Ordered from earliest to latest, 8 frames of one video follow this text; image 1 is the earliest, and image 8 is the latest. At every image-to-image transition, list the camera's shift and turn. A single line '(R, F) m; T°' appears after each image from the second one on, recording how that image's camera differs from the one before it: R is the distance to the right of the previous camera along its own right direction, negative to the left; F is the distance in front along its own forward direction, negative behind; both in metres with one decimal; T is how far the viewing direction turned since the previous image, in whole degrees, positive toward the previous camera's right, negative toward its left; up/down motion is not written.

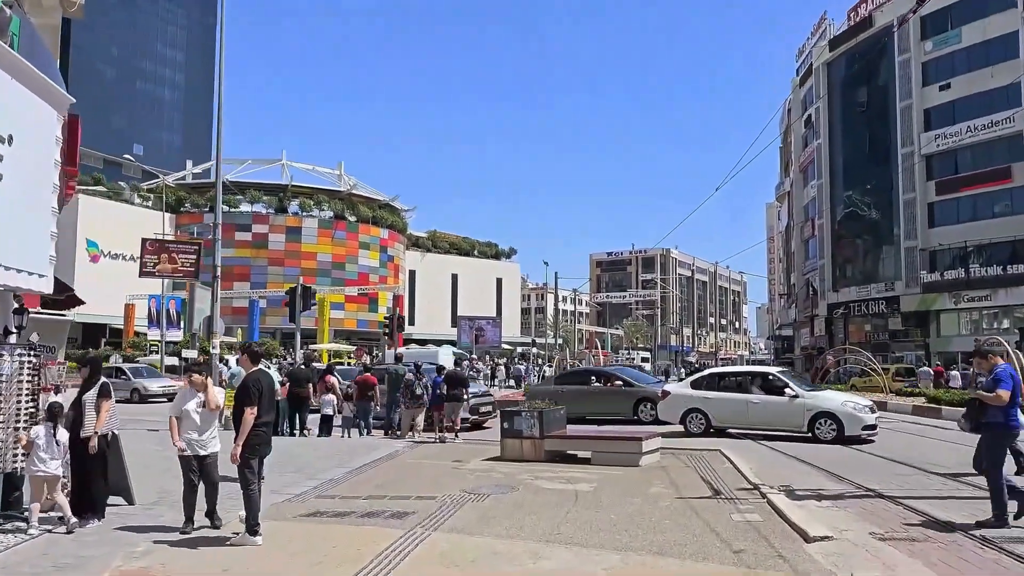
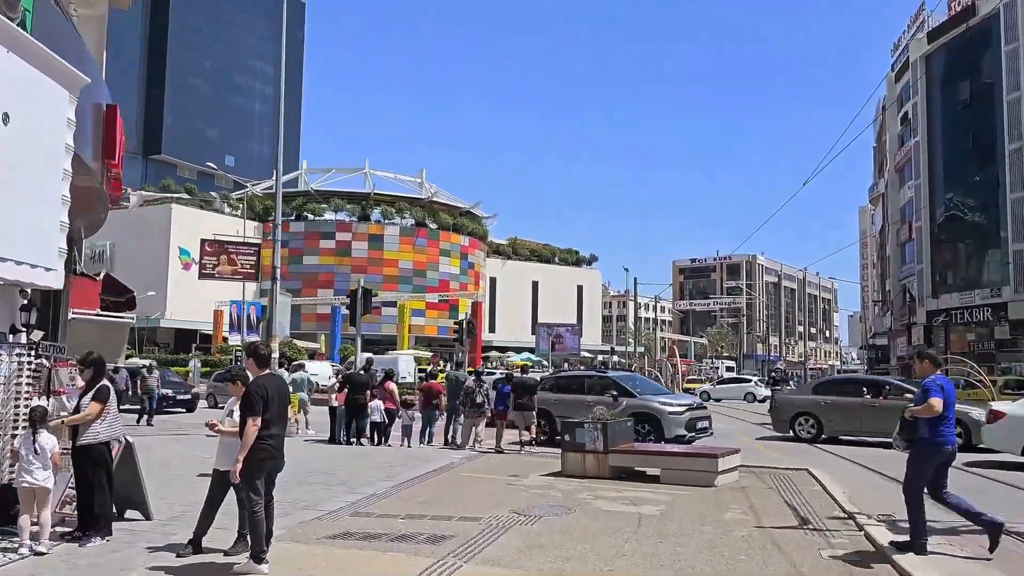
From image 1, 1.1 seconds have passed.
(+0.3, +1.0) m; -6°
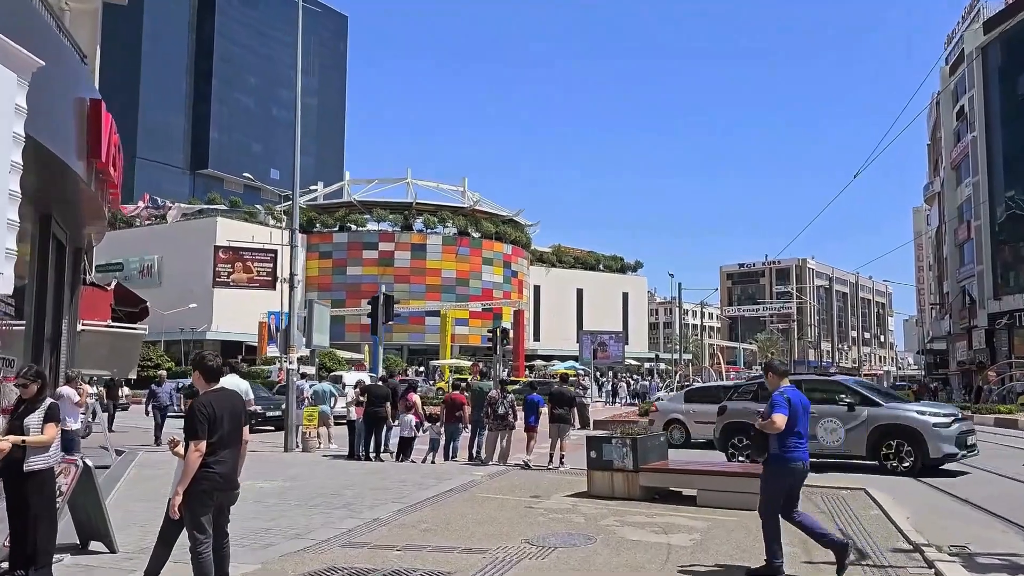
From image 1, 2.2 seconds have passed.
(+0.4, +1.0) m; -3°
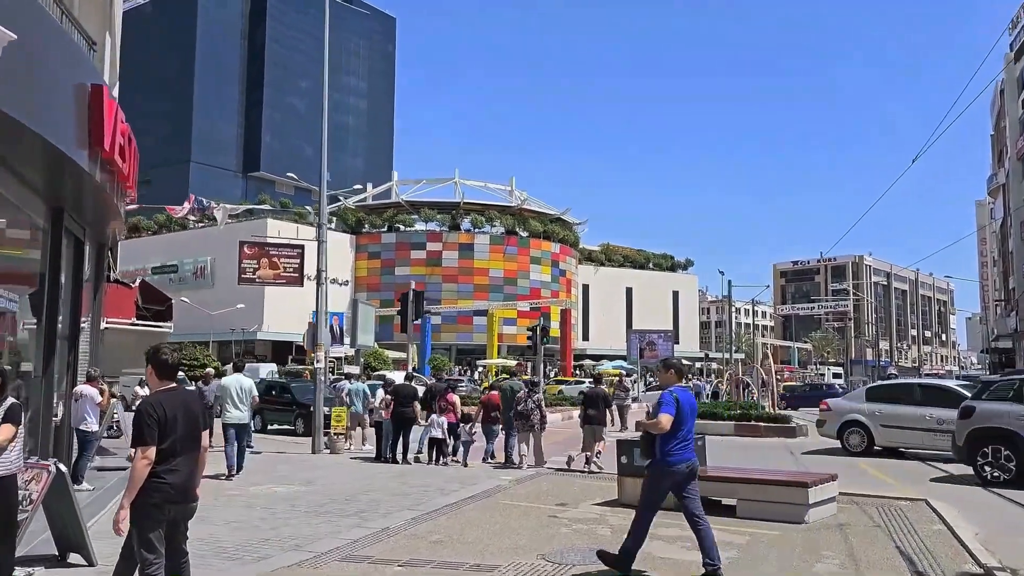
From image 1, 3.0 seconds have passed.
(+0.3, +0.7) m; -3°
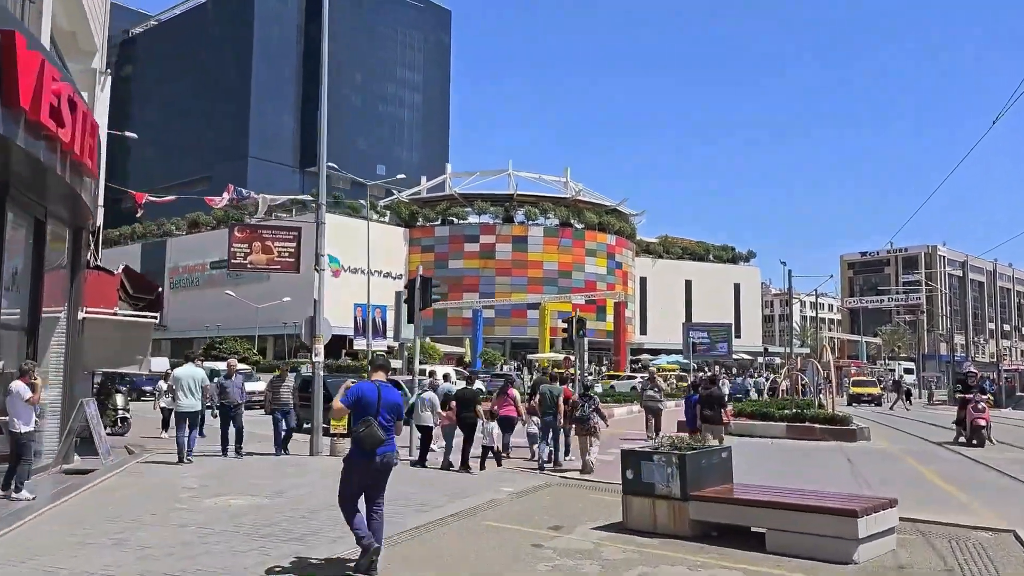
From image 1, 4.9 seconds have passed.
(+0.8, +1.7) m; -4°
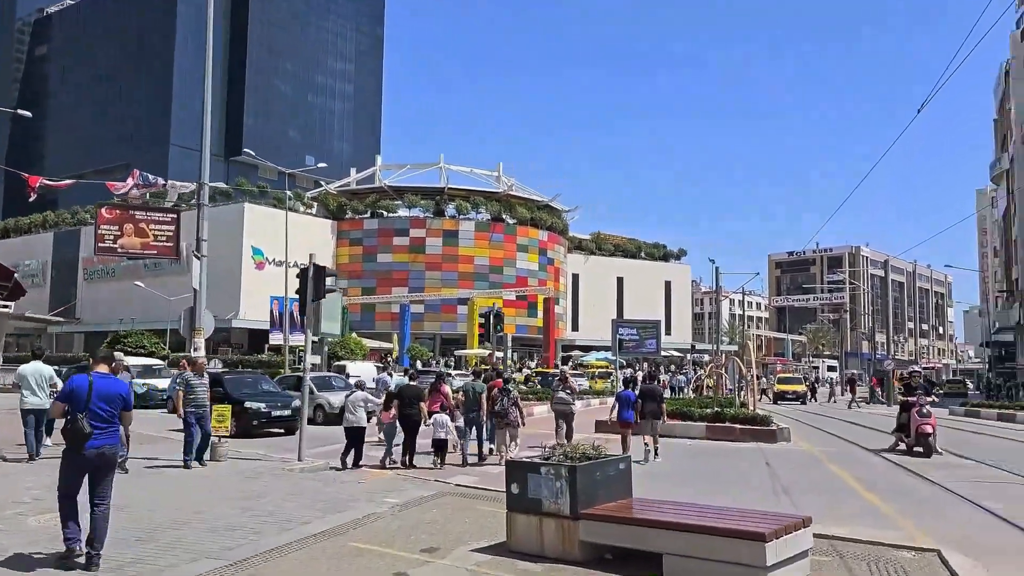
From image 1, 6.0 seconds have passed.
(+0.6, +1.1) m; +5°
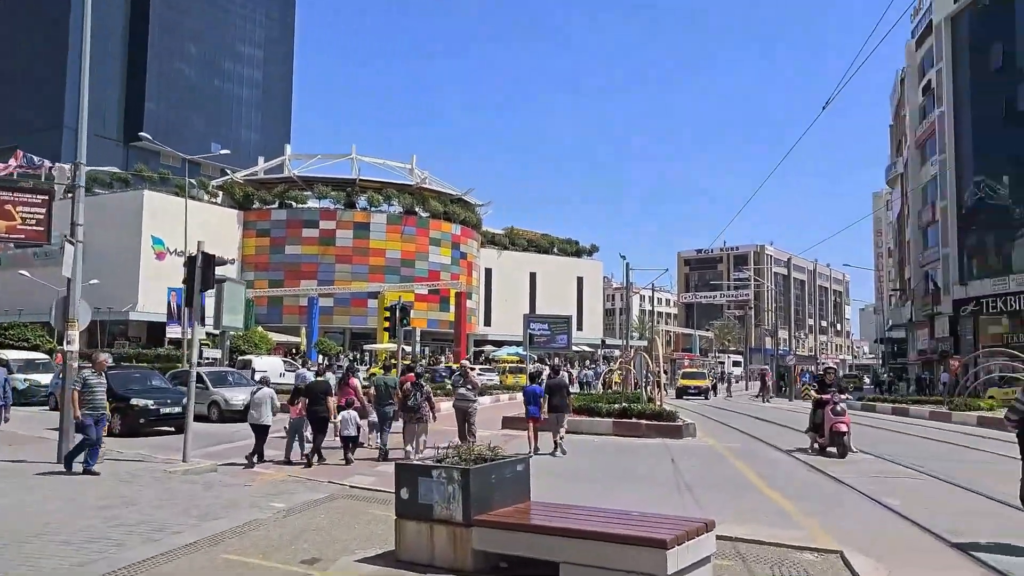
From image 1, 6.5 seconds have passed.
(+0.2, +0.5) m; +6°
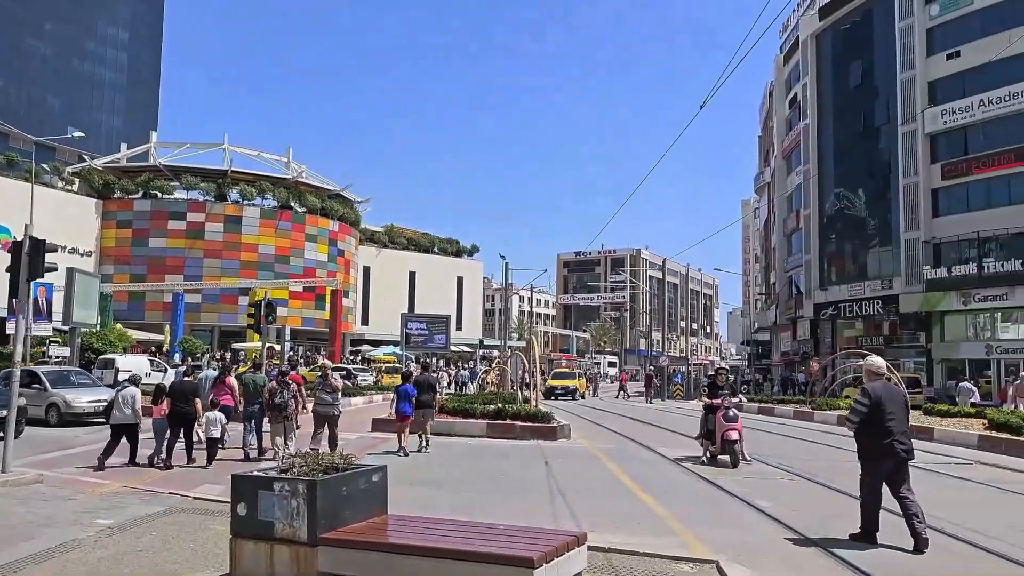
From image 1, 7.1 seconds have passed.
(+0.2, +0.6) m; +8°
